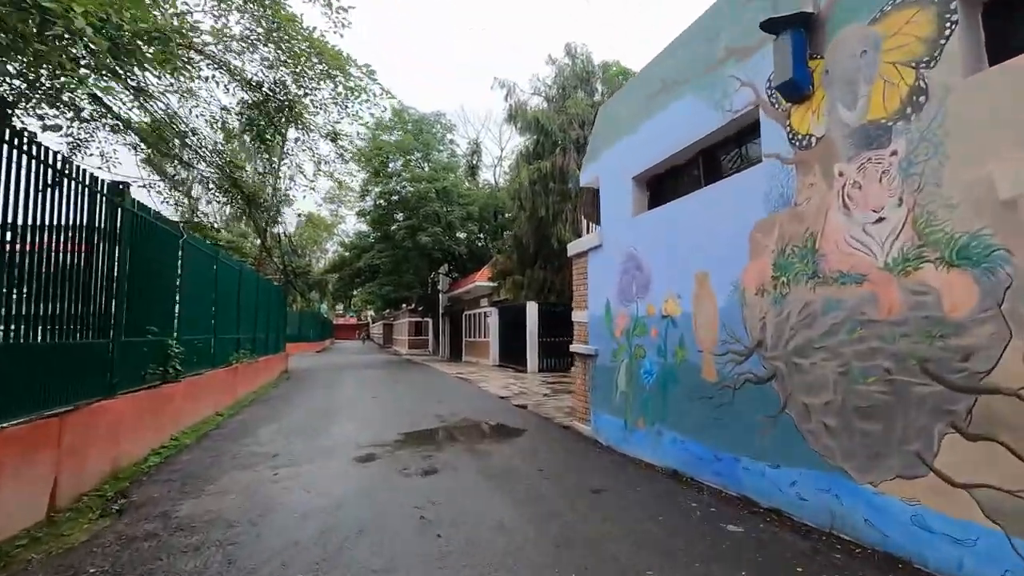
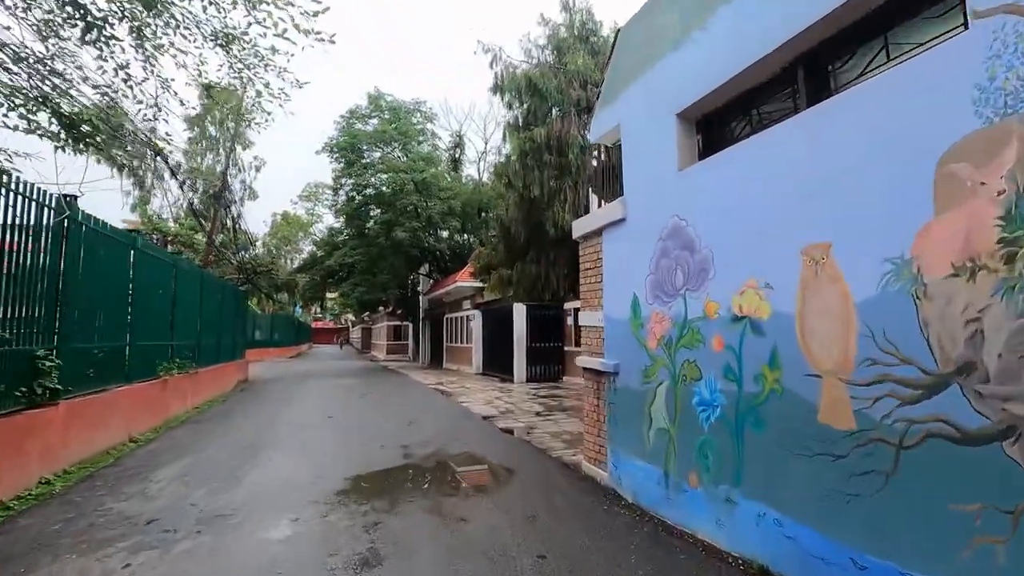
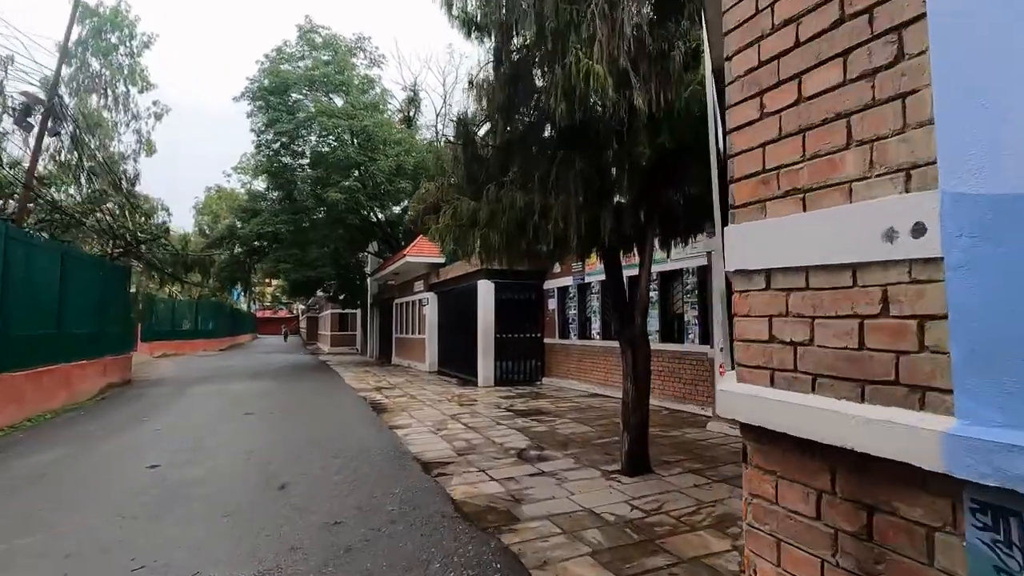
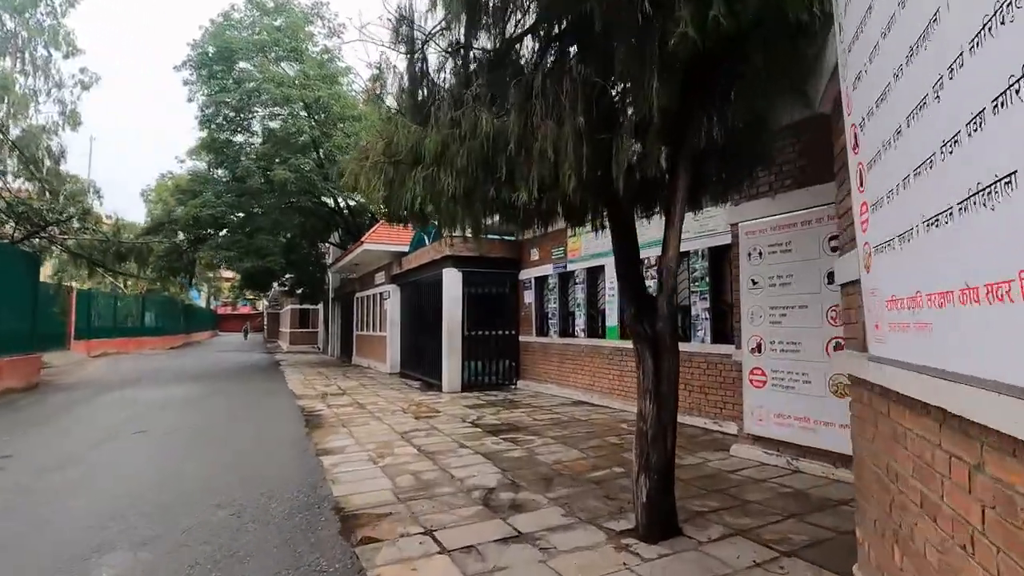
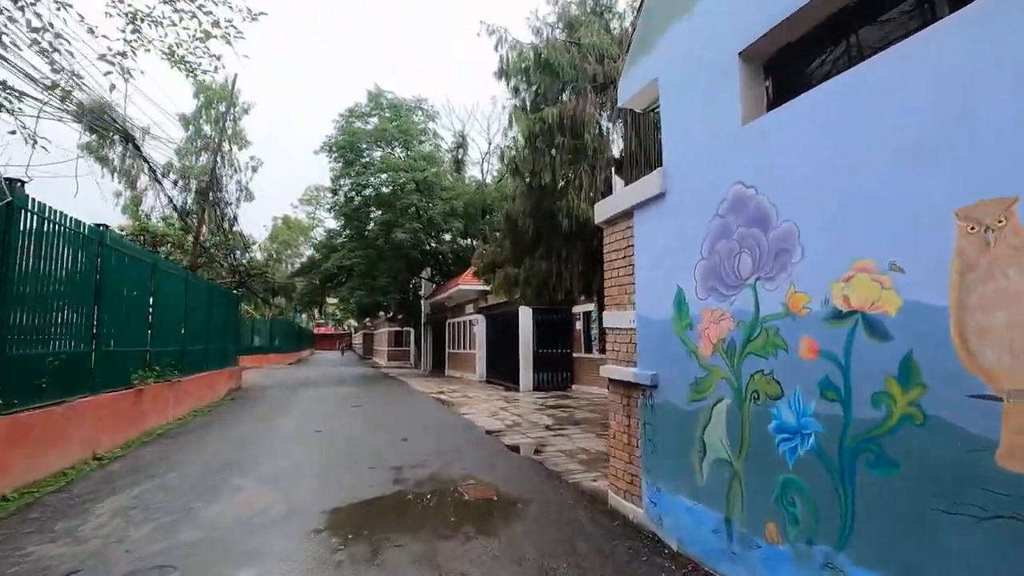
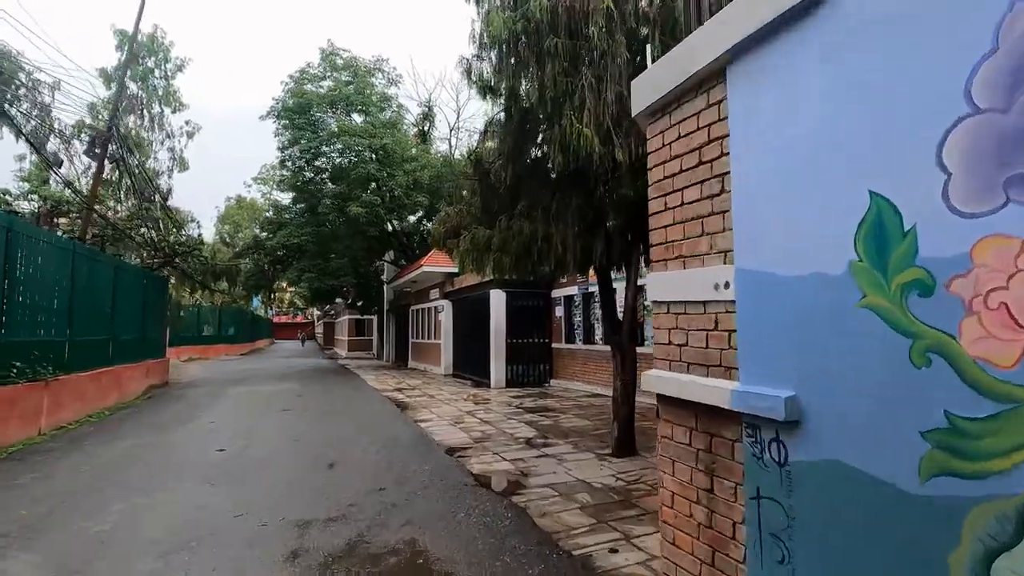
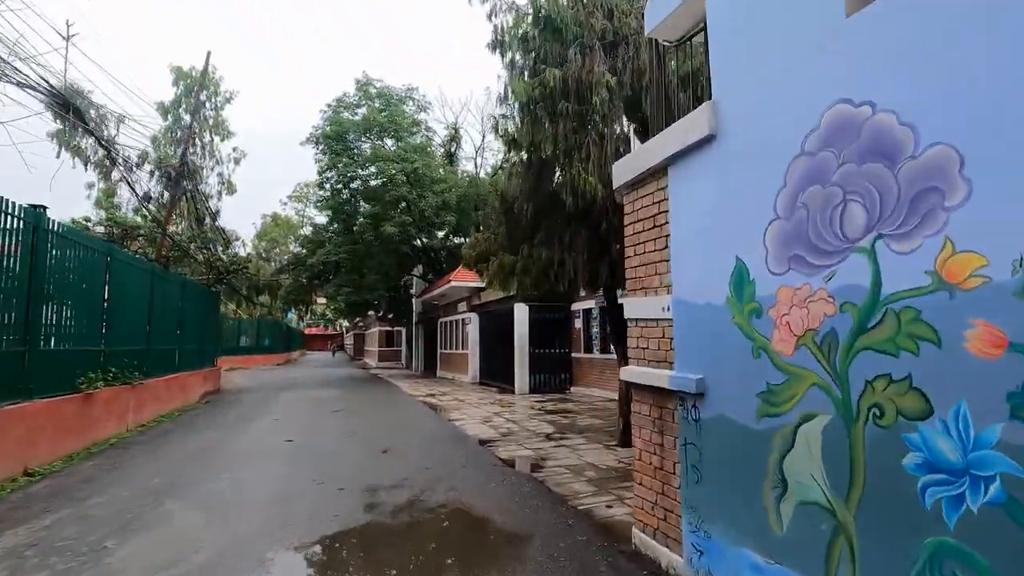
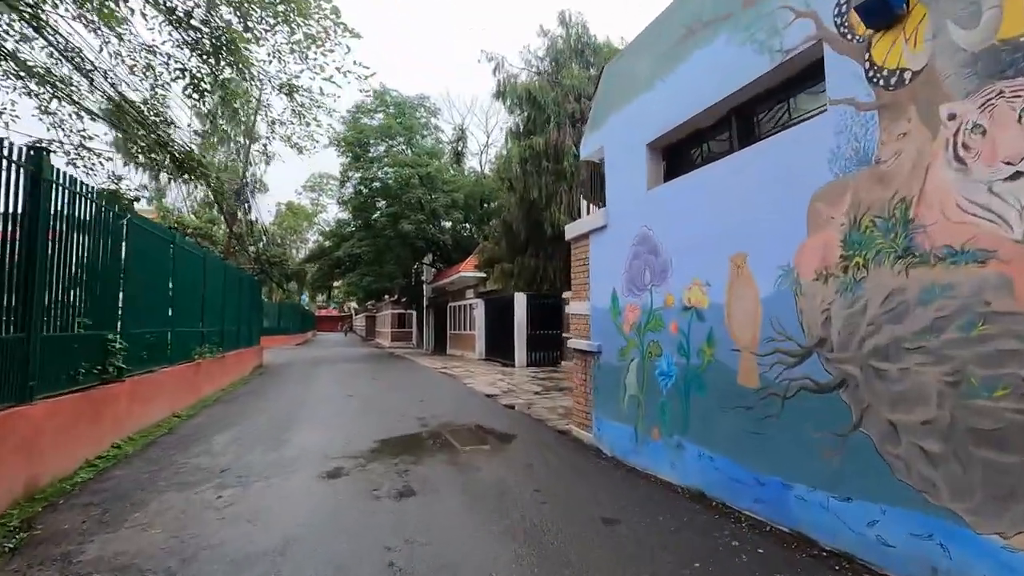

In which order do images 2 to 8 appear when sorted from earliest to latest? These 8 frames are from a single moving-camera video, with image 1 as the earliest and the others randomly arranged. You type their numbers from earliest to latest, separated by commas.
8, 2, 5, 7, 6, 3, 4
